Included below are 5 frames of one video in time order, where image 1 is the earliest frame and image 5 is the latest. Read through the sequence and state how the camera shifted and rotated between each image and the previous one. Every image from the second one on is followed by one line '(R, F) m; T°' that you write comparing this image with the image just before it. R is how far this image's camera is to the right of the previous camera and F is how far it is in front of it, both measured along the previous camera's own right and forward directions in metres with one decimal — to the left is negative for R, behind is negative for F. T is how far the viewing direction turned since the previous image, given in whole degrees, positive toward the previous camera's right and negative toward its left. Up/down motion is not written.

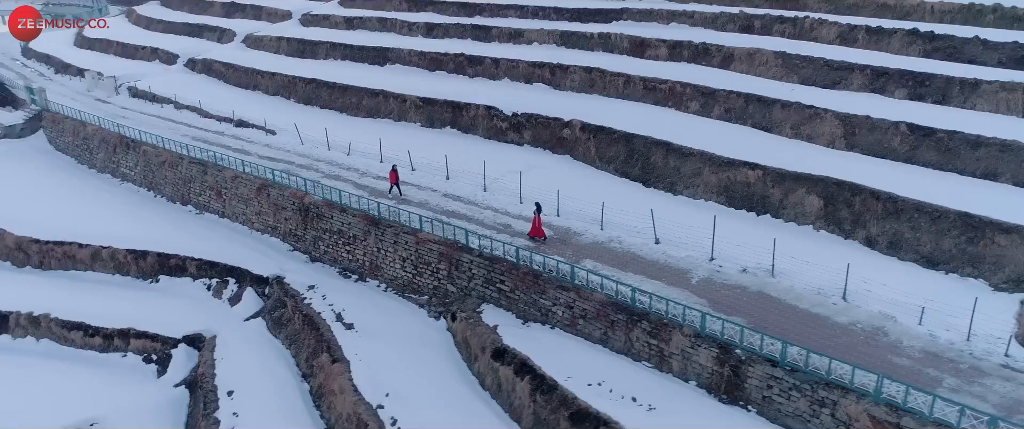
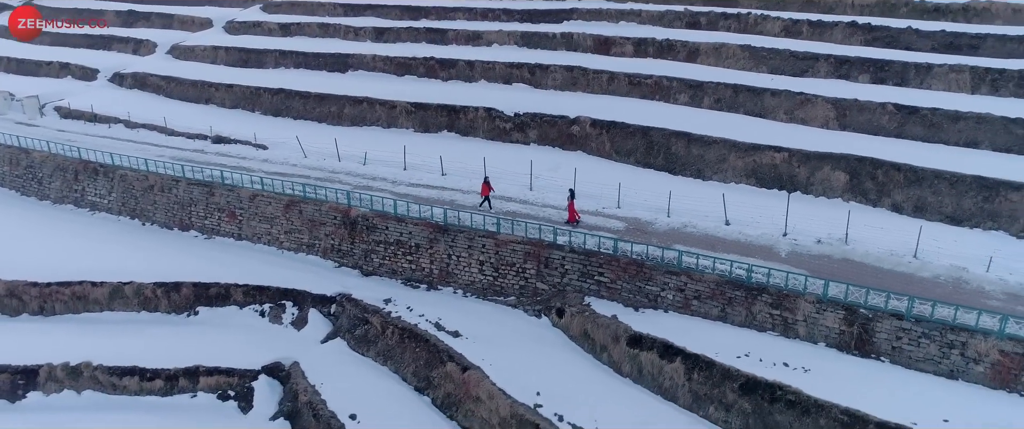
(-5.3, +0.2) m; +12°
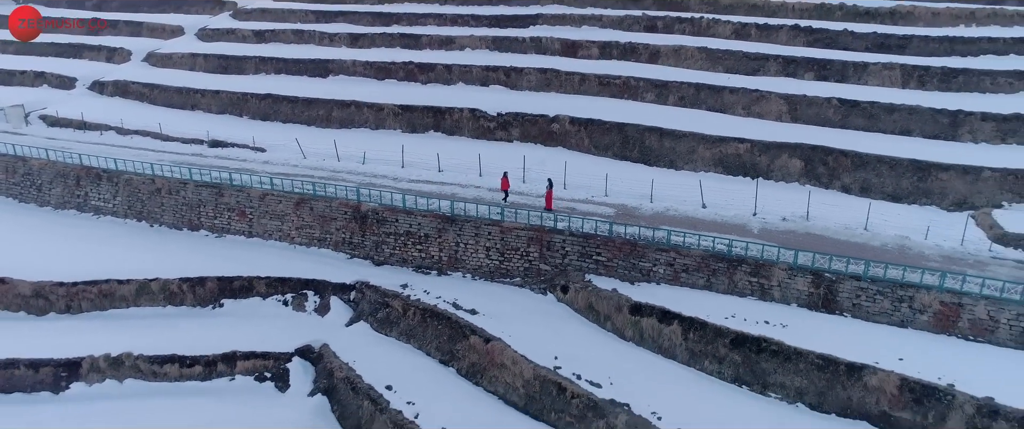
(-1.6, -1.7) m; +5°
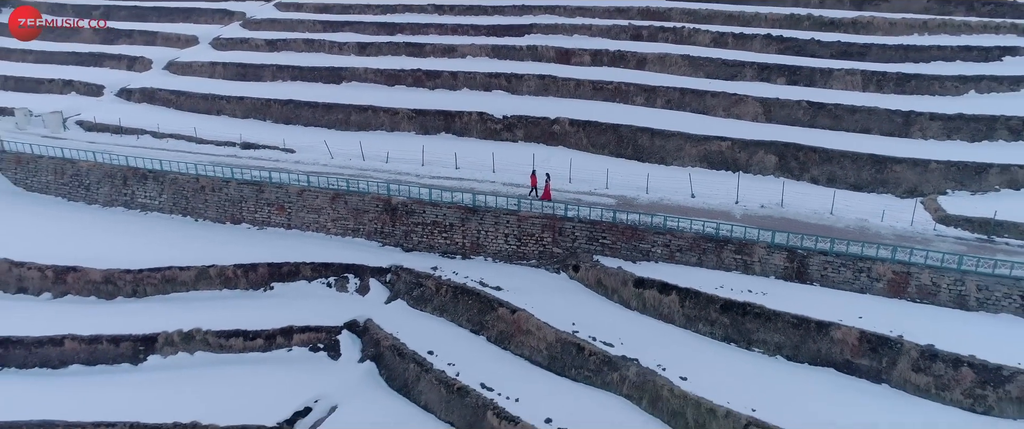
(-1.2, -2.6) m; +2°
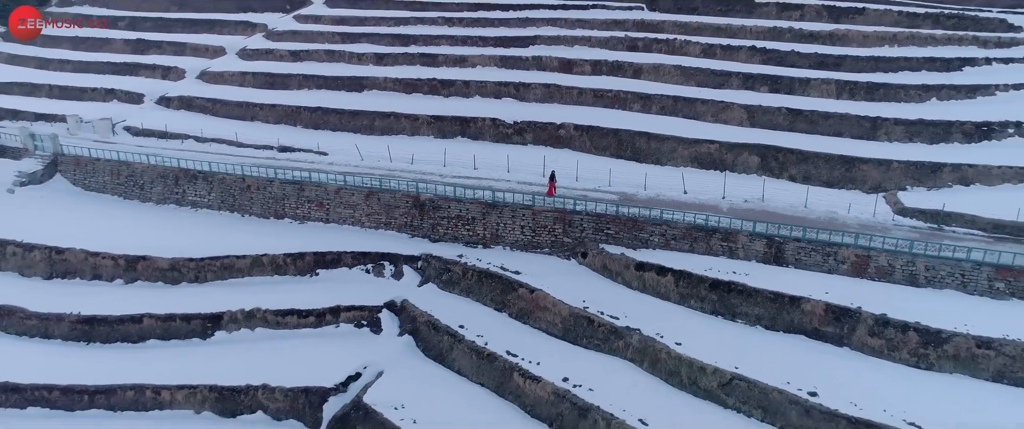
(-0.8, -2.9) m; +1°
